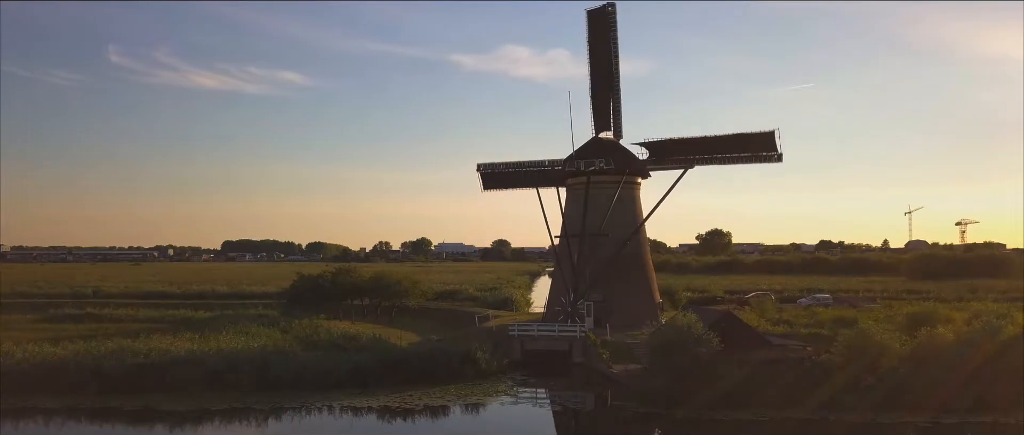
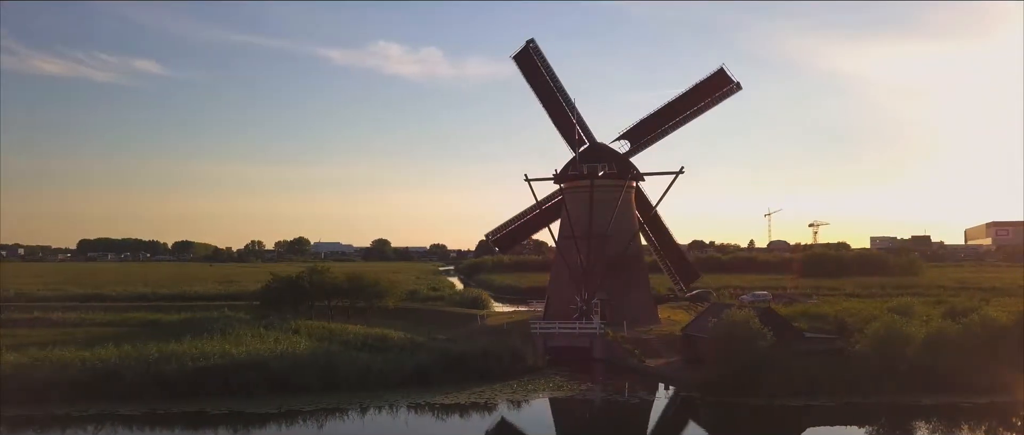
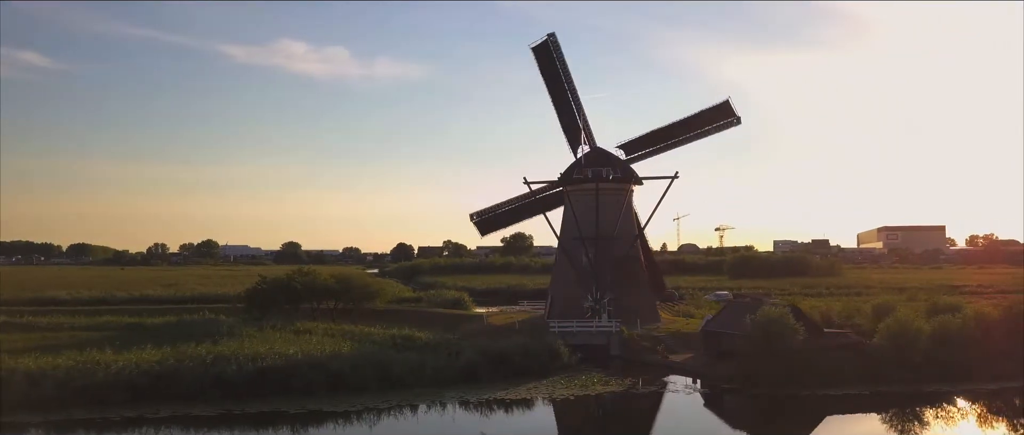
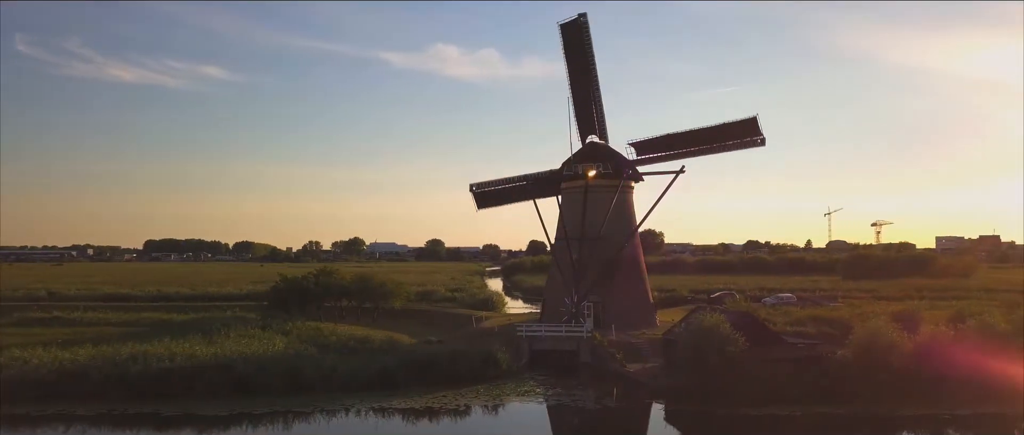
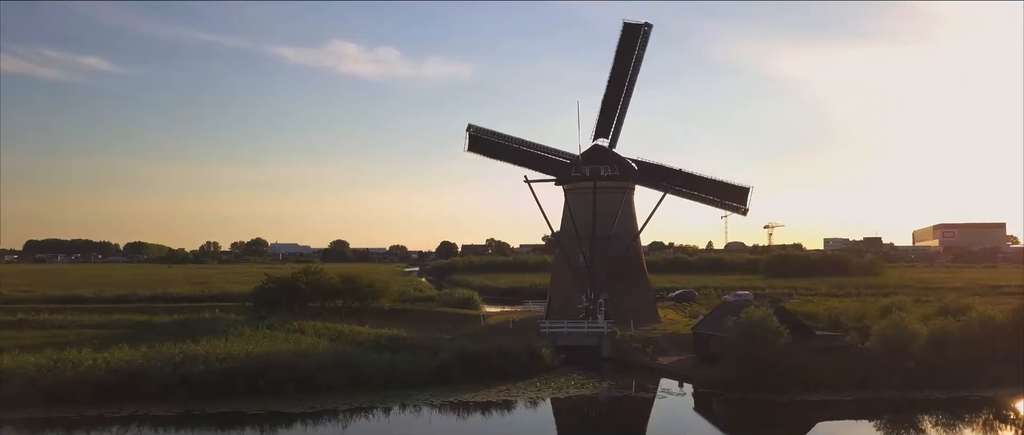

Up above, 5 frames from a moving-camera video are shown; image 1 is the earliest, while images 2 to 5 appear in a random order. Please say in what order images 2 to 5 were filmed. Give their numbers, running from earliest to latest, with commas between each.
4, 2, 5, 3
